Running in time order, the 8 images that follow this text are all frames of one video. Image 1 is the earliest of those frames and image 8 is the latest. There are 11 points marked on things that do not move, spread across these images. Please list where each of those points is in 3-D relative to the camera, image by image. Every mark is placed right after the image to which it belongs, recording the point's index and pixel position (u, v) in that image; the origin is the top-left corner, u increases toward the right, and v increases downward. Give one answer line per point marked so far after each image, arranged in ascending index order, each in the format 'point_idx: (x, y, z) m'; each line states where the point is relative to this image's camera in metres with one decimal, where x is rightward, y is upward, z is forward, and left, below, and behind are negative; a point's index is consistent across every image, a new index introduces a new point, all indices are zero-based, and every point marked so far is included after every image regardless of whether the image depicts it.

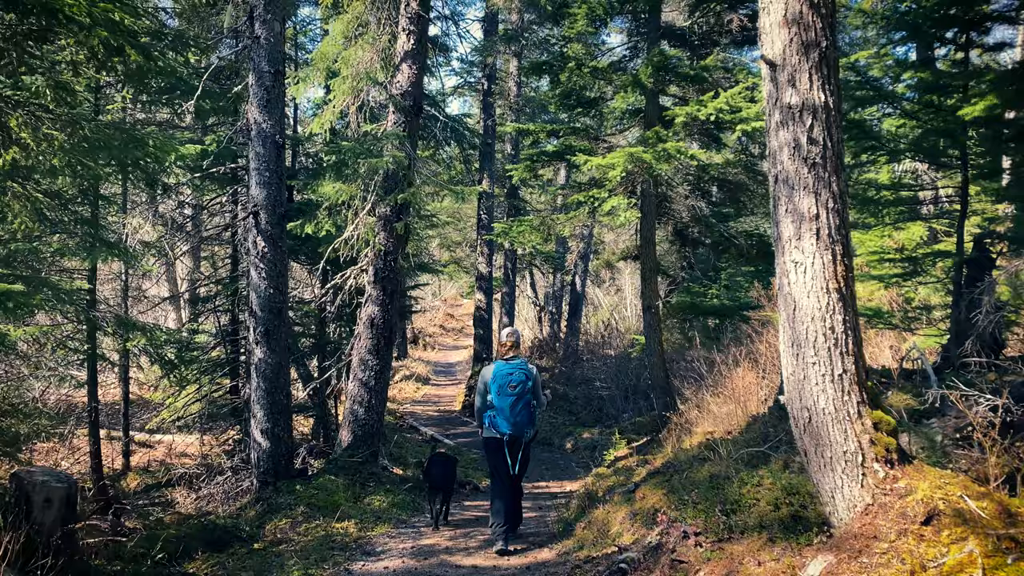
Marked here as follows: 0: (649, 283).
0: (+2.1, +0.1, +12.4) m
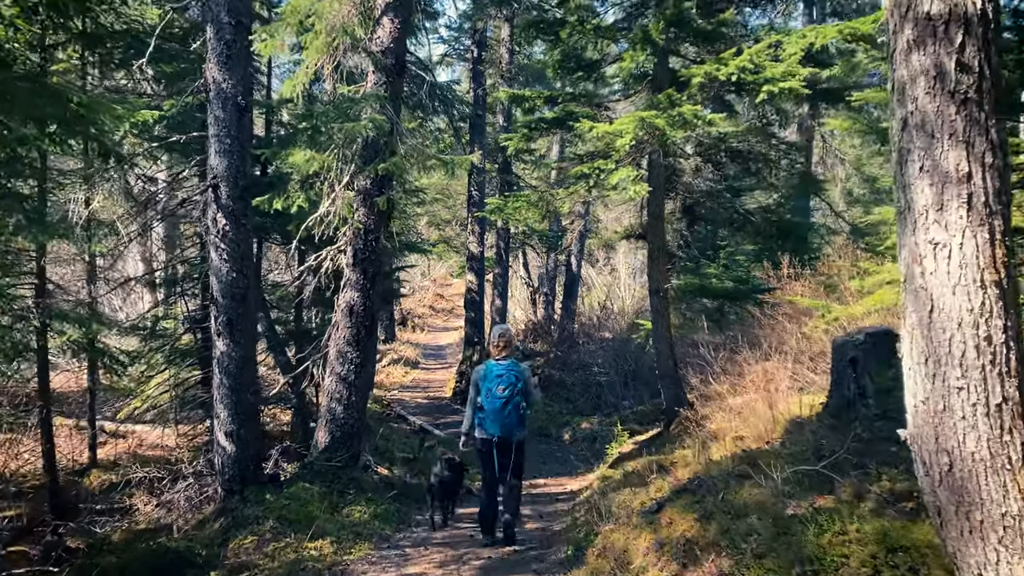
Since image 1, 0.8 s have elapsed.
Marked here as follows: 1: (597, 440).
0: (+2.0, +0.3, +11.3) m
1: (+1.5, -2.7, +14.5) m
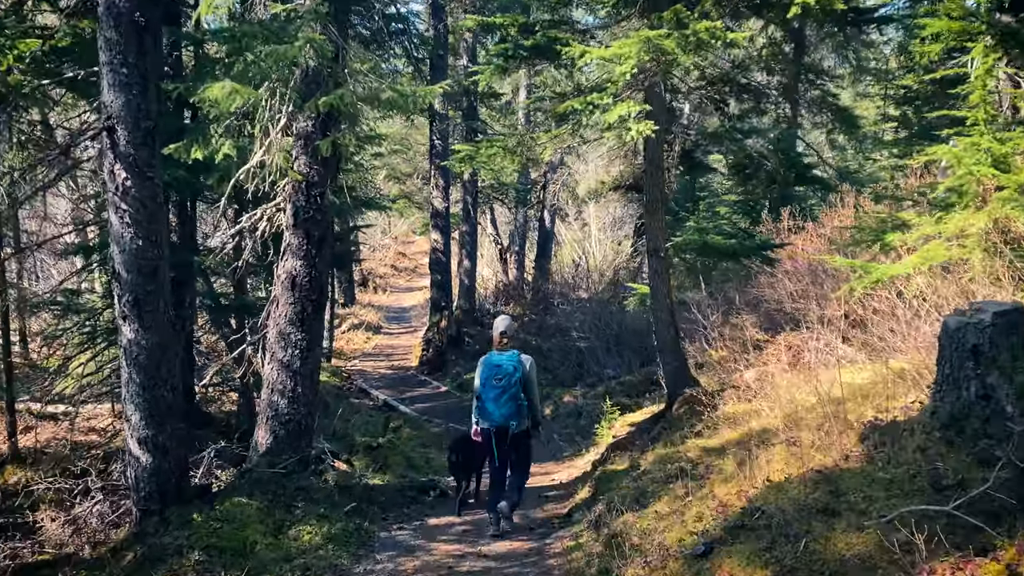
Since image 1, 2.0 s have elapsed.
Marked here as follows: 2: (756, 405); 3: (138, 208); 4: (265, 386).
0: (+1.7, +0.8, +9.7) m
1: (+1.1, -2.0, +13.1) m
2: (+2.4, -1.2, +8.2) m
3: (-3.0, +0.7, +6.7) m
4: (-2.3, -0.9, +7.7) m
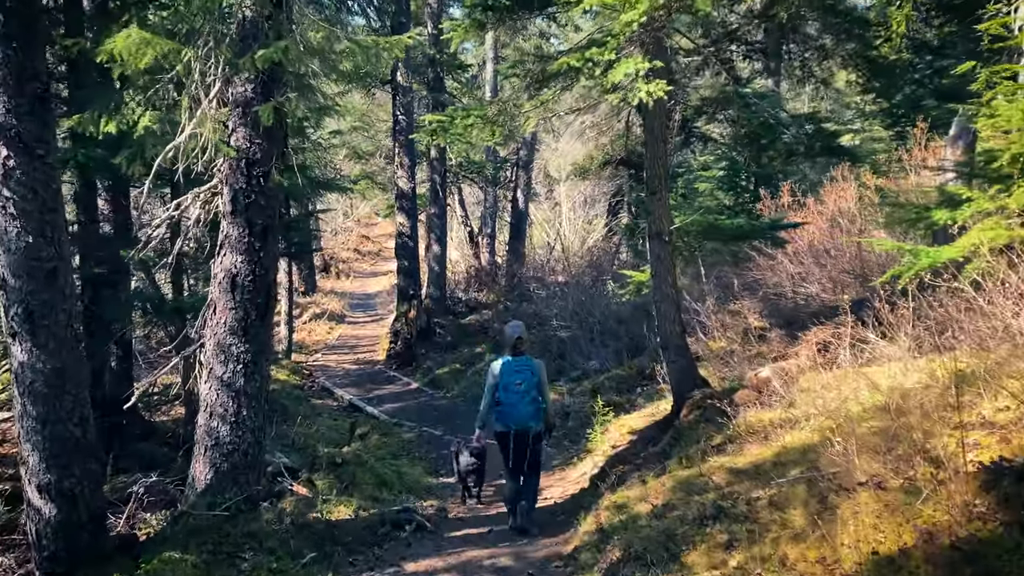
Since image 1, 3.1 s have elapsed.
0: (+1.5, +0.9, +8.4) m
1: (+0.8, -1.8, +11.9) m
2: (+2.3, -1.1, +7.0) m
3: (-3.1, +0.6, +5.3) m
4: (-2.4, -0.9, +6.4) m
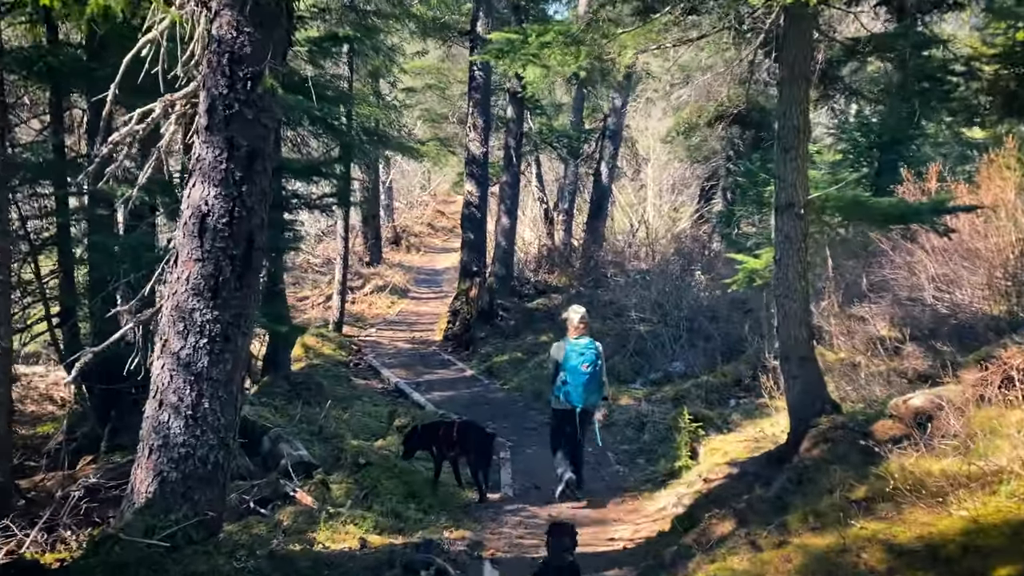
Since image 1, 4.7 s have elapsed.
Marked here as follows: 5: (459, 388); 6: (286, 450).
0: (+2.1, +1.0, +6.3) m
1: (+1.6, -1.6, +9.9) m
2: (+2.7, -1.1, +4.9) m
3: (-2.7, +1.0, +3.6) m
4: (-2.0, -0.6, +4.7) m
5: (-0.8, -1.5, +12.6) m
6: (-2.4, -1.7, +8.6) m
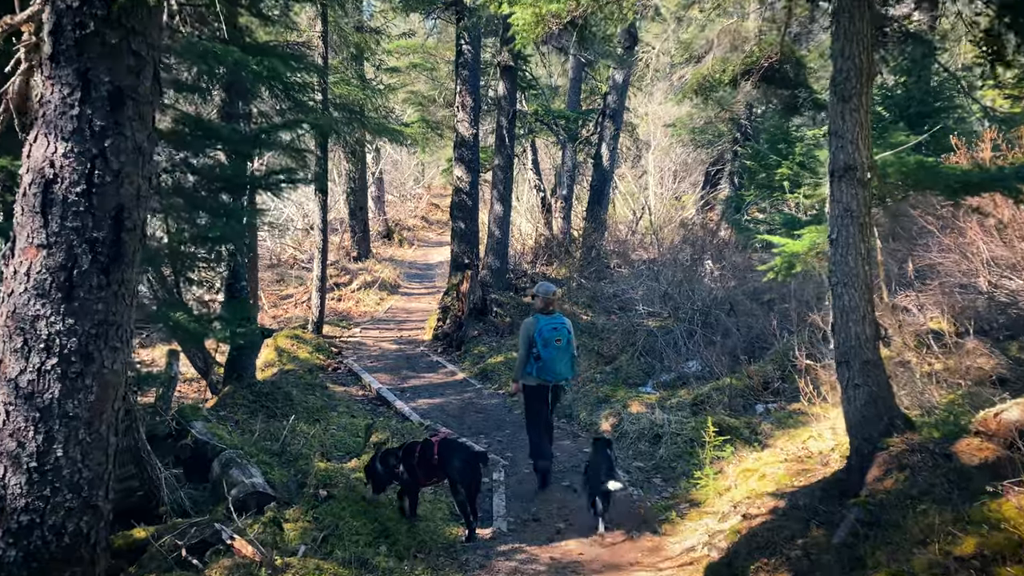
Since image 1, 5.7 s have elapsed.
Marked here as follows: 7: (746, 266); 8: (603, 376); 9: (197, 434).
0: (+2.0, +1.1, +5.0) m
1: (+1.5, -1.5, +8.5) m
2: (+2.6, -1.0, +3.5) m
3: (-2.8, +0.9, +2.2) m
4: (-2.1, -0.6, +3.3) m
5: (-0.9, -1.4, +11.3) m
6: (-2.4, -1.7, +7.3) m
7: (+3.6, +0.3, +12.8) m
8: (+1.2, -1.2, +11.0) m
9: (-3.2, -1.5, +8.4) m
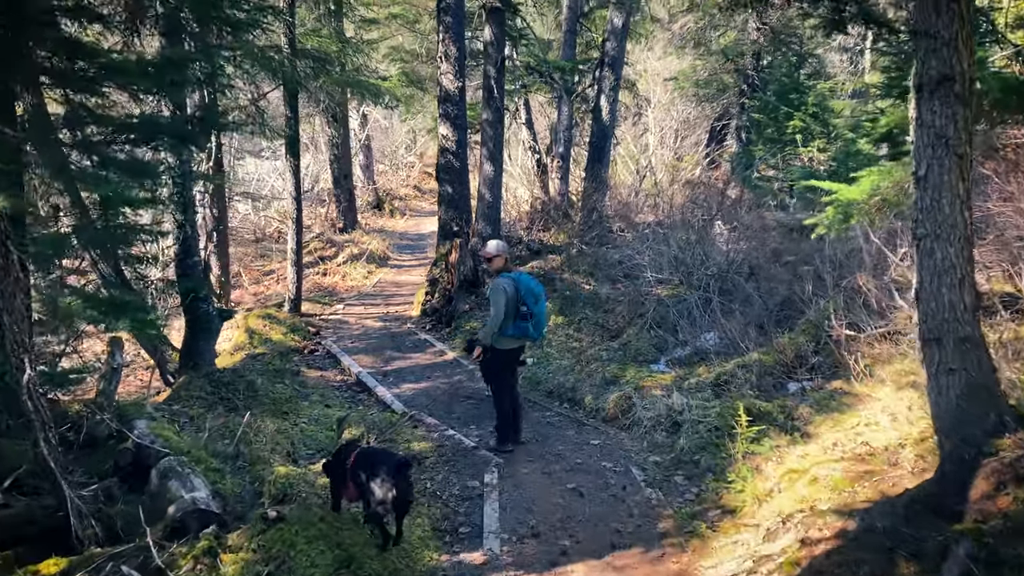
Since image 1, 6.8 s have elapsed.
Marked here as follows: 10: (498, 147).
0: (+1.9, +1.3, +3.7) m
1: (+1.5, -1.2, +7.3) m
2: (+2.6, -0.8, +2.3) m
3: (-2.9, +0.9, +0.9) m
4: (-2.2, -0.6, +2.0) m
5: (-0.9, -1.1, +10.0) m
6: (-2.5, -1.5, +6.1) m
7: (+3.5, +0.9, +11.5) m
8: (+1.1, -0.8, +9.7) m
9: (-3.2, -1.3, +7.2) m
10: (-0.2, +2.2, +13.4) m
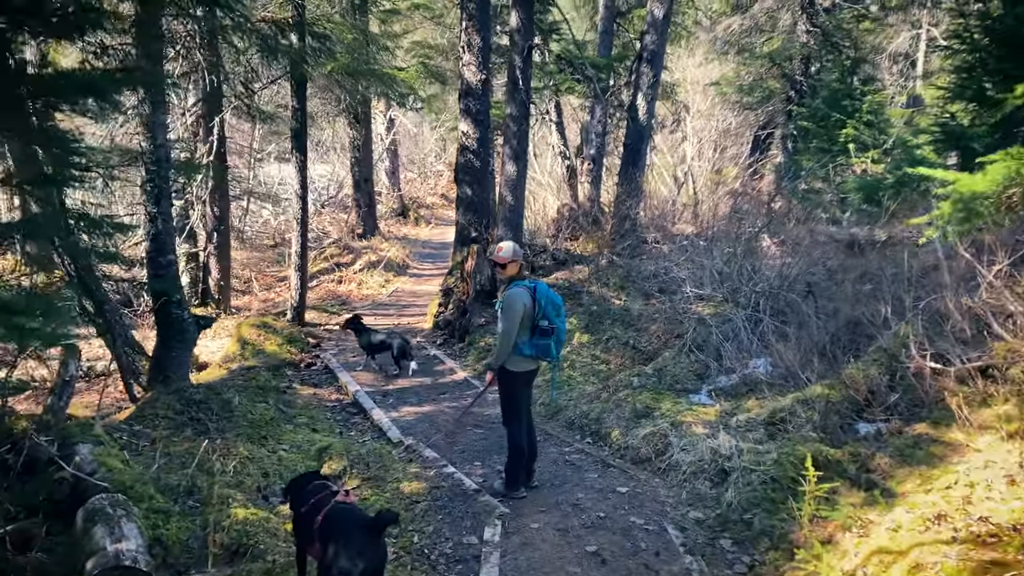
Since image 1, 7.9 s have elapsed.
0: (+1.9, +1.2, +2.4) m
1: (+1.5, -1.3, +6.0) m
2: (+2.5, -0.9, +0.9) m
3: (-3.0, +1.0, -0.2) m
4: (-2.3, -0.5, +0.9) m
5: (-0.7, -1.2, +8.8) m
6: (-2.5, -1.5, +4.9) m
7: (+3.8, +0.6, +10.1) m
8: (+1.3, -0.9, +8.5) m
9: (-3.2, -1.3, +6.0) m
10: (+0.2, +2.1, +12.2) m
